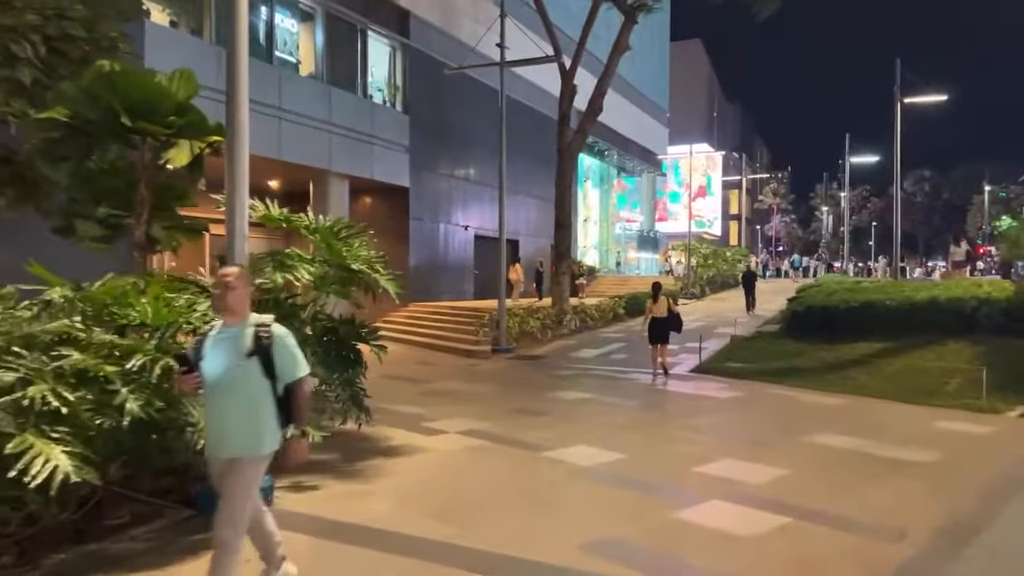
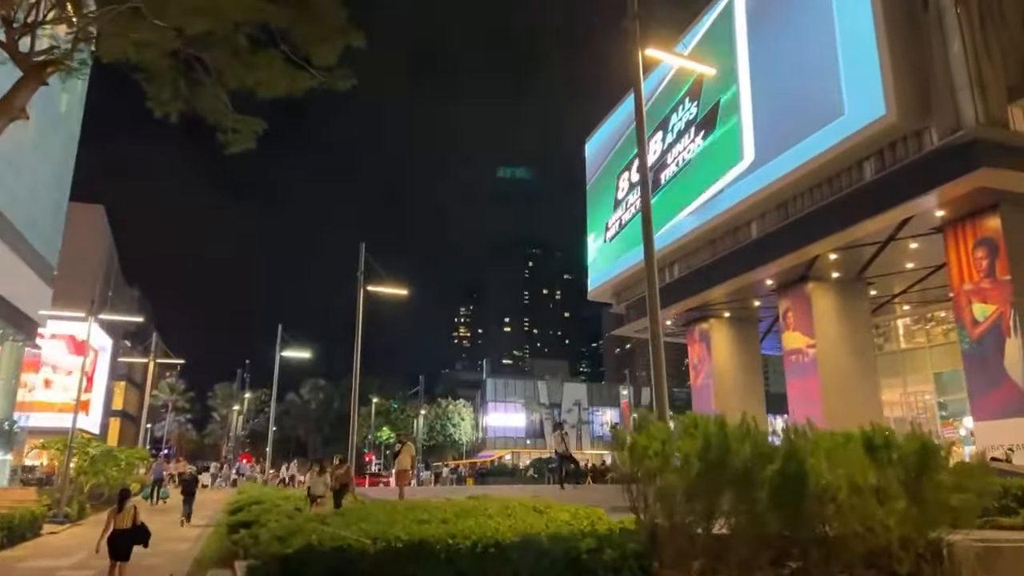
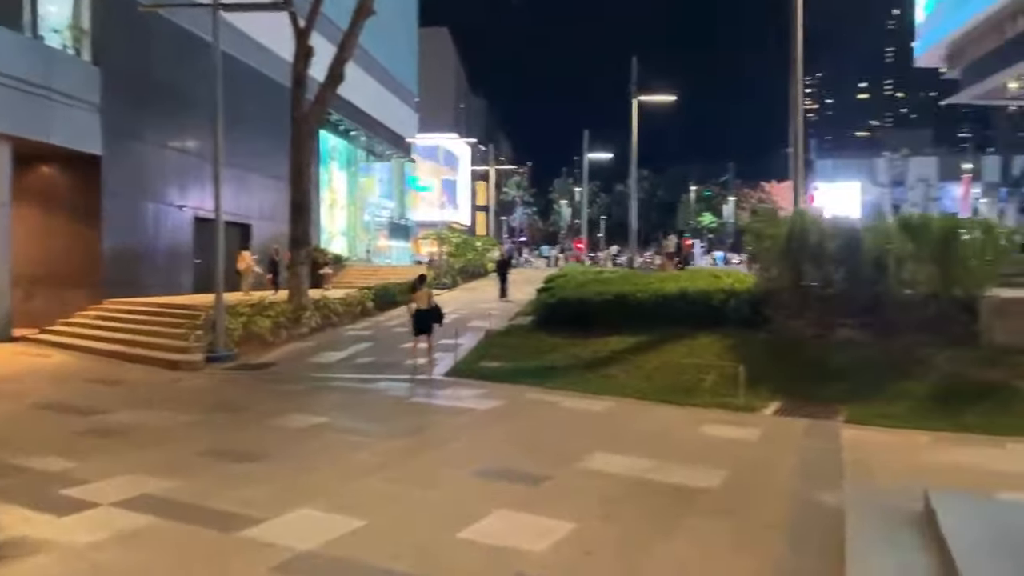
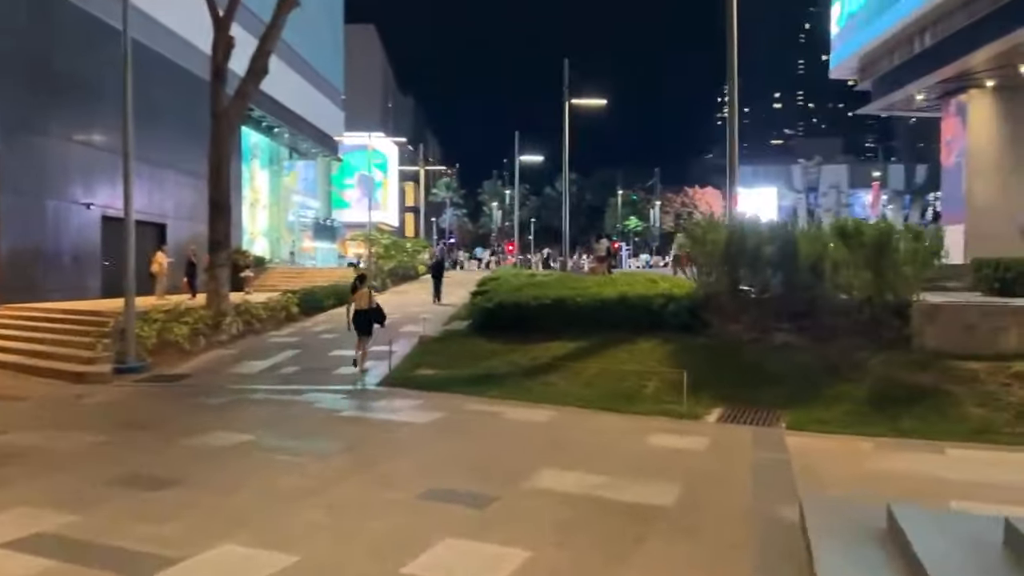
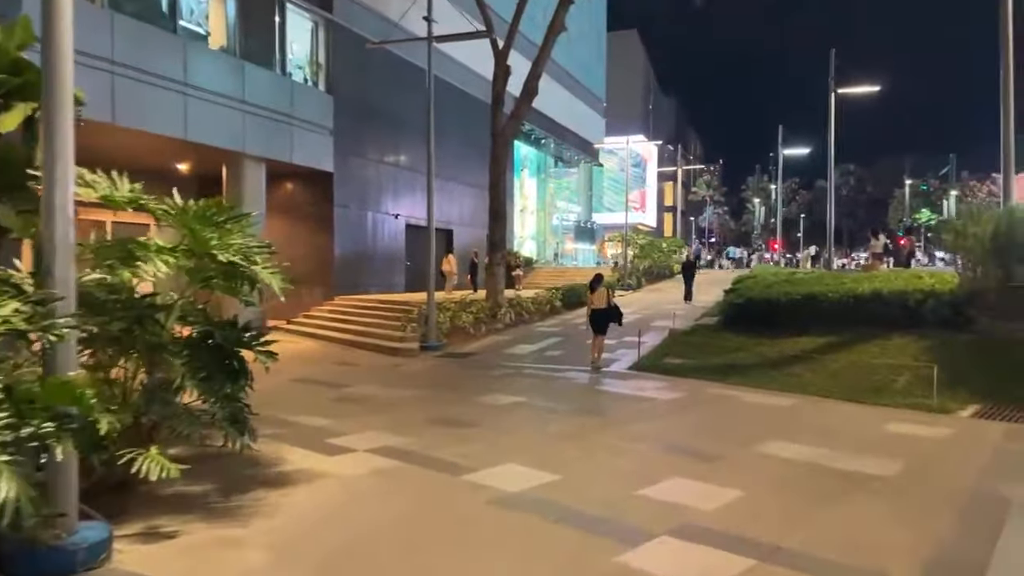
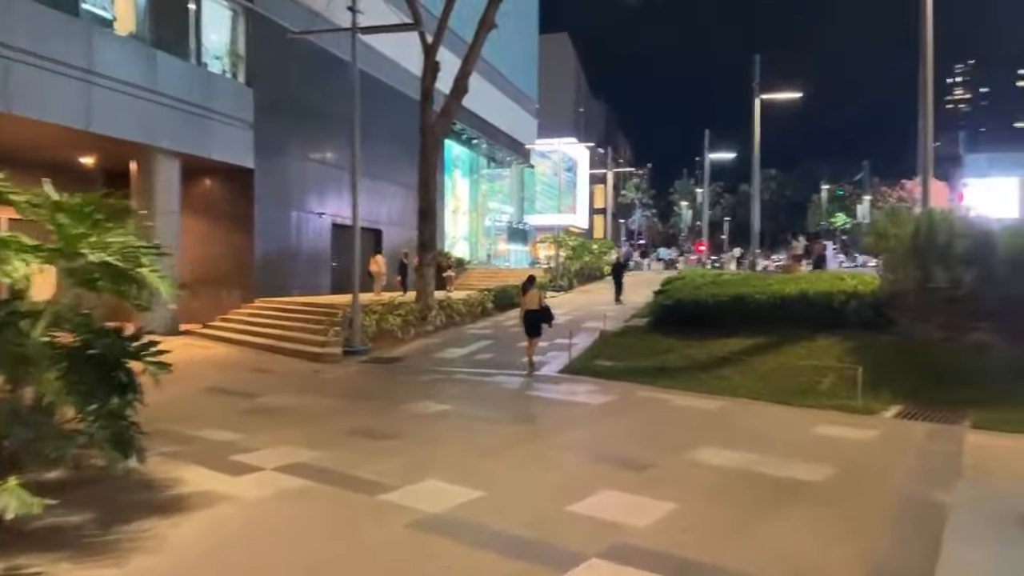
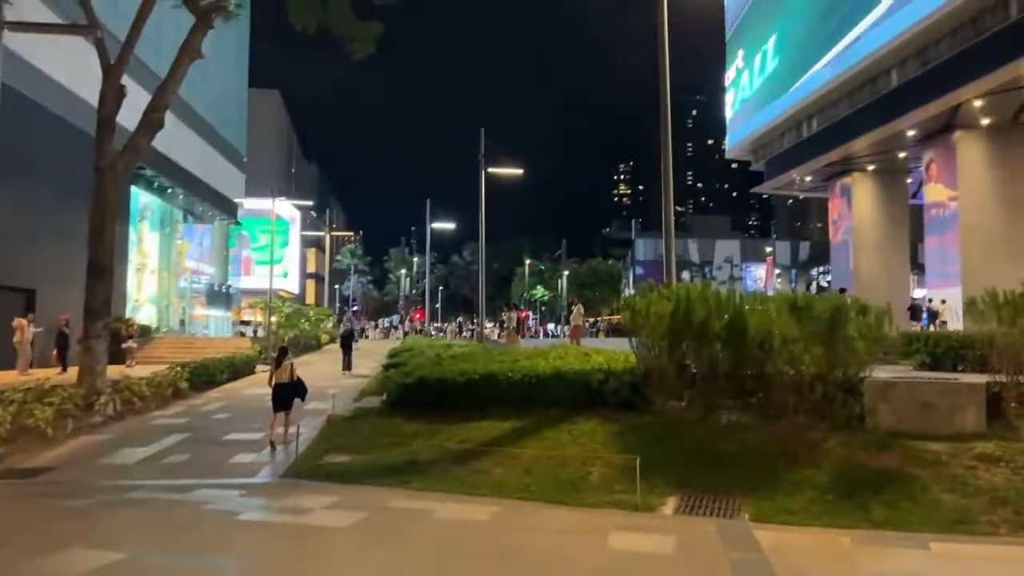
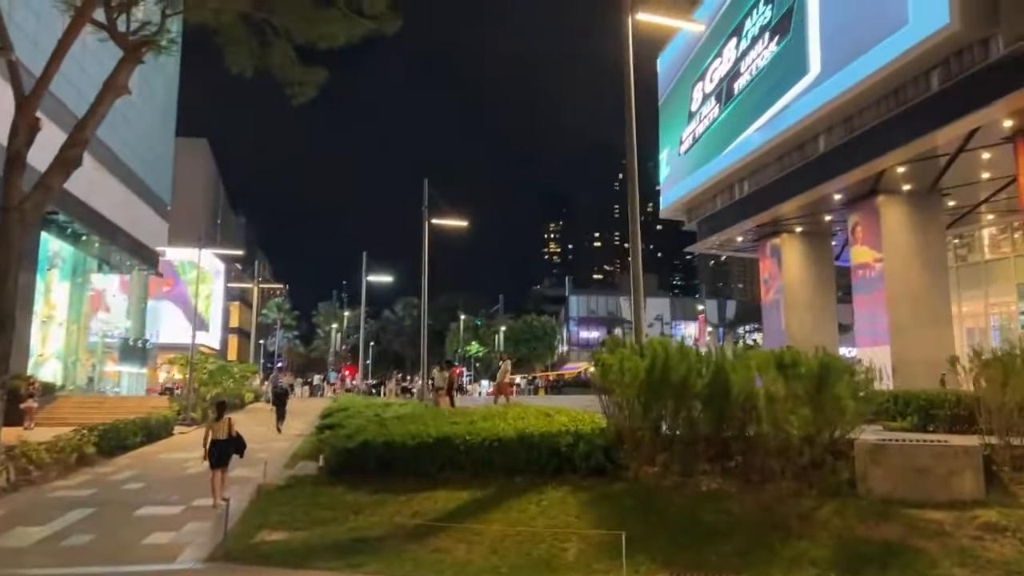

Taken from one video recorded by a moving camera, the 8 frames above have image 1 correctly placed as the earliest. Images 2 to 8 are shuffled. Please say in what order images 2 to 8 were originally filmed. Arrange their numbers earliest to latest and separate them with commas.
5, 6, 3, 4, 7, 8, 2
